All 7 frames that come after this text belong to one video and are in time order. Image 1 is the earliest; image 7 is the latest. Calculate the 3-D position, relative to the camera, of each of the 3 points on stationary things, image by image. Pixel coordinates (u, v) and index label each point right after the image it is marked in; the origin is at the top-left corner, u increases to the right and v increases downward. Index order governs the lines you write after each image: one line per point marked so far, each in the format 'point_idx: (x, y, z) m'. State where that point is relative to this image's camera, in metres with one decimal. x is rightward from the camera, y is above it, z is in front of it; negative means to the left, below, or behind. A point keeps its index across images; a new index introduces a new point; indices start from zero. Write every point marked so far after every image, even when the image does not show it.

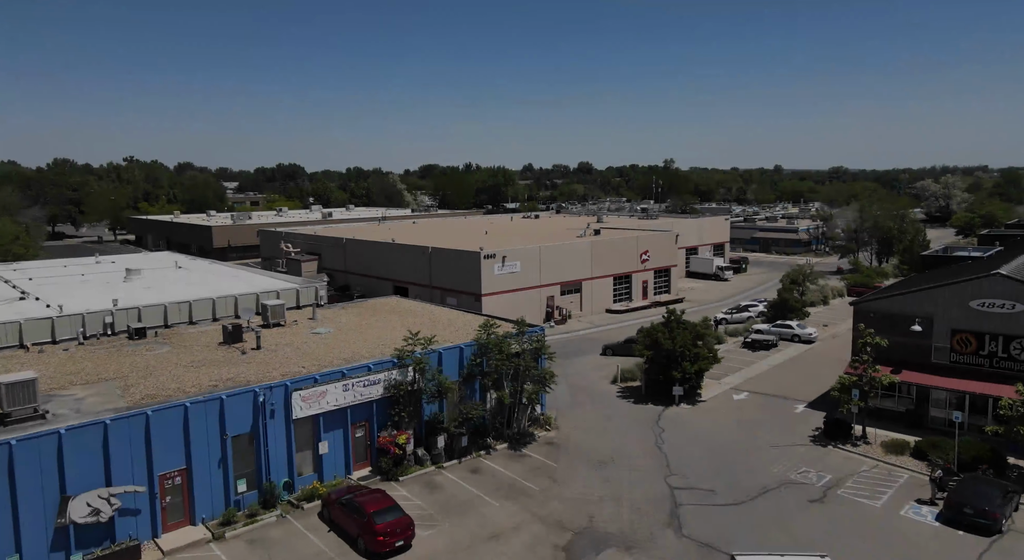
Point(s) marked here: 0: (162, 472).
0: (-9.3, -5.1, +19.5) m
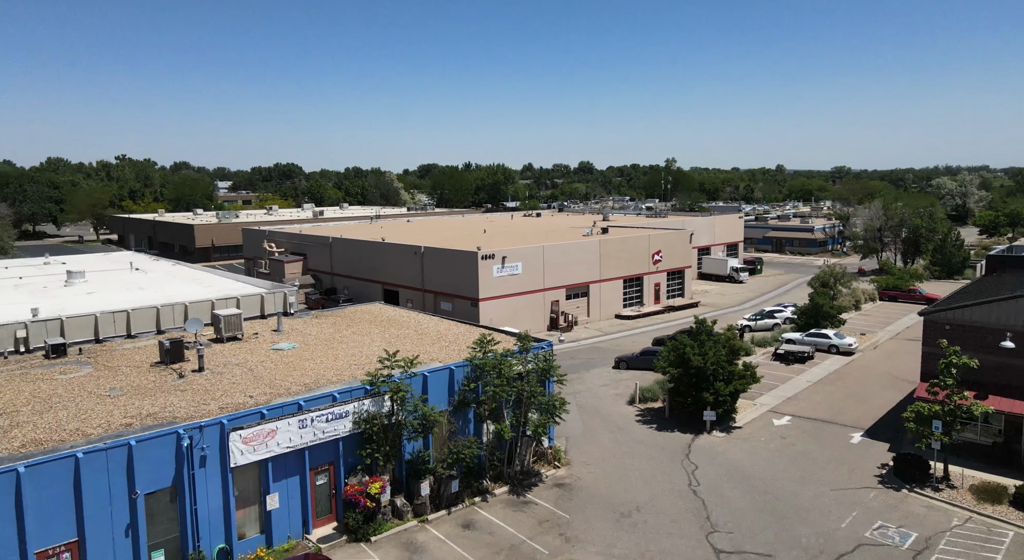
0: (-9.2, -5.3, +14.5) m
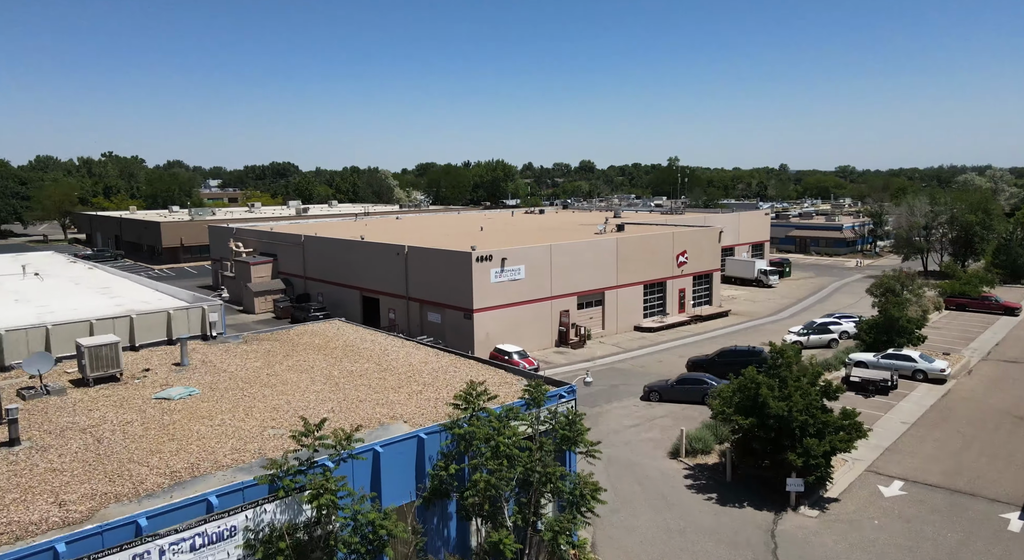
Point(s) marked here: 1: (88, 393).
0: (-9.2, -5.6, +6.4) m
1: (-9.5, -2.5, +16.5) m
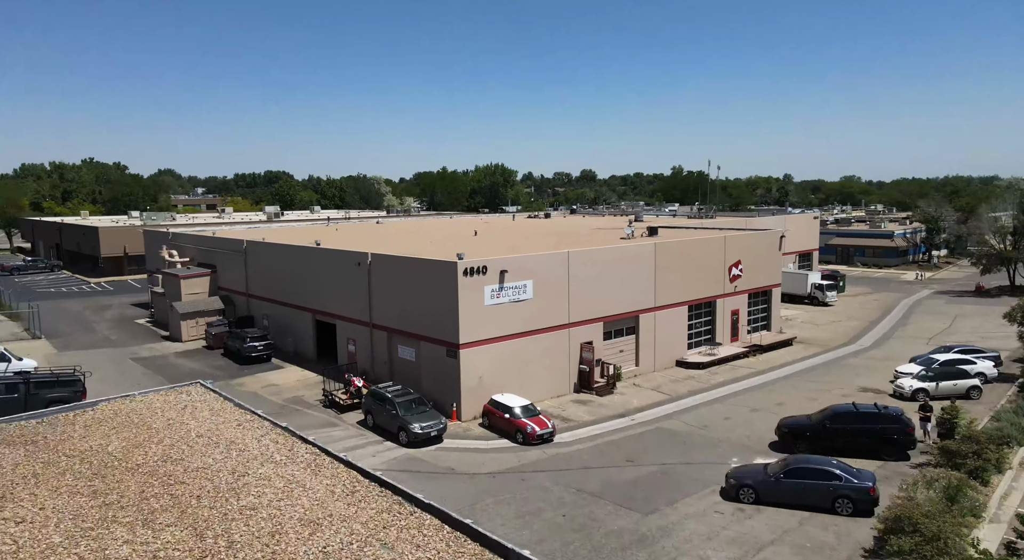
0: (-9.0, -5.9, -5.2) m
1: (-9.4, -2.9, +4.9) m
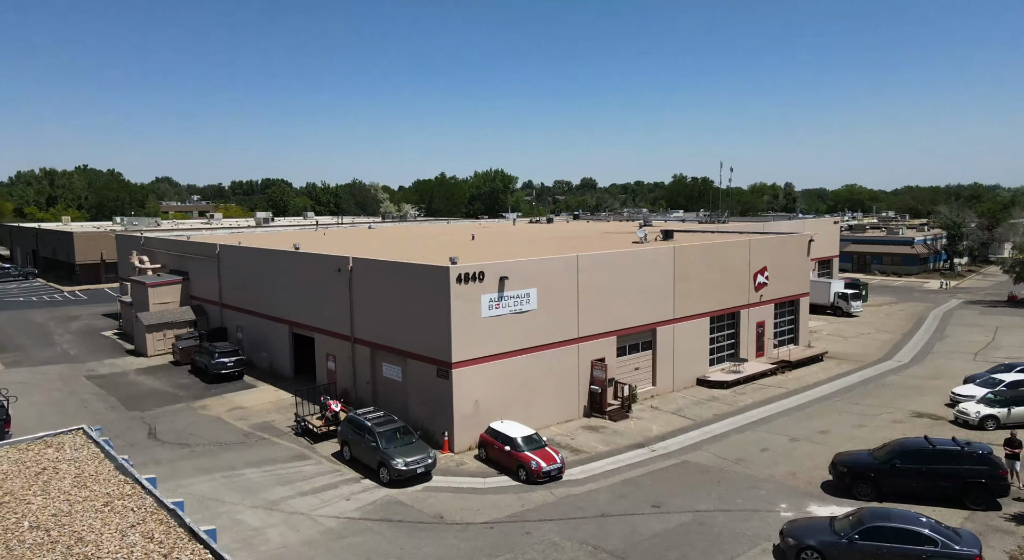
0: (-9.0, -5.7, -9.1) m
1: (-9.3, -2.9, +1.0) m
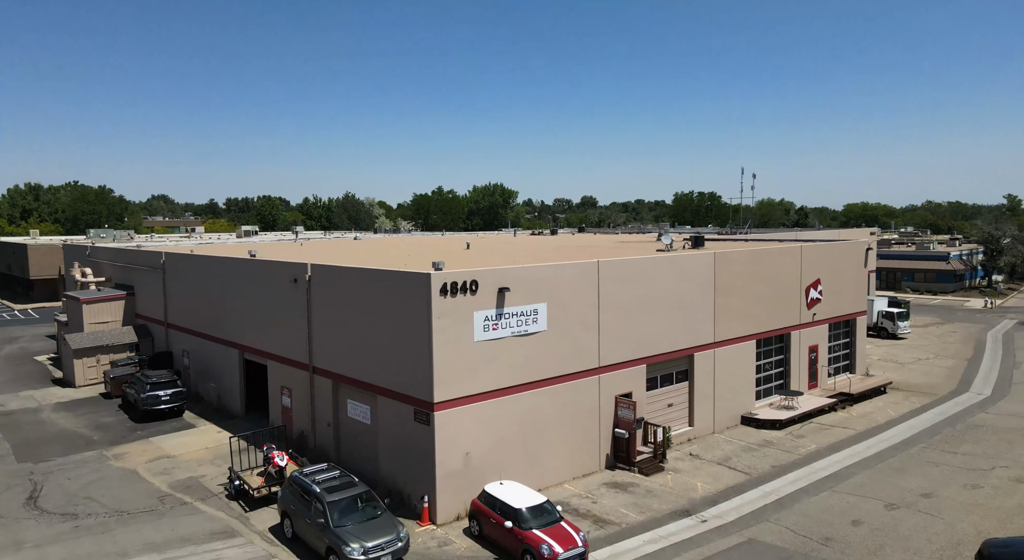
0: (-8.9, -5.1, -15.2) m
1: (-9.2, -2.6, -4.9) m
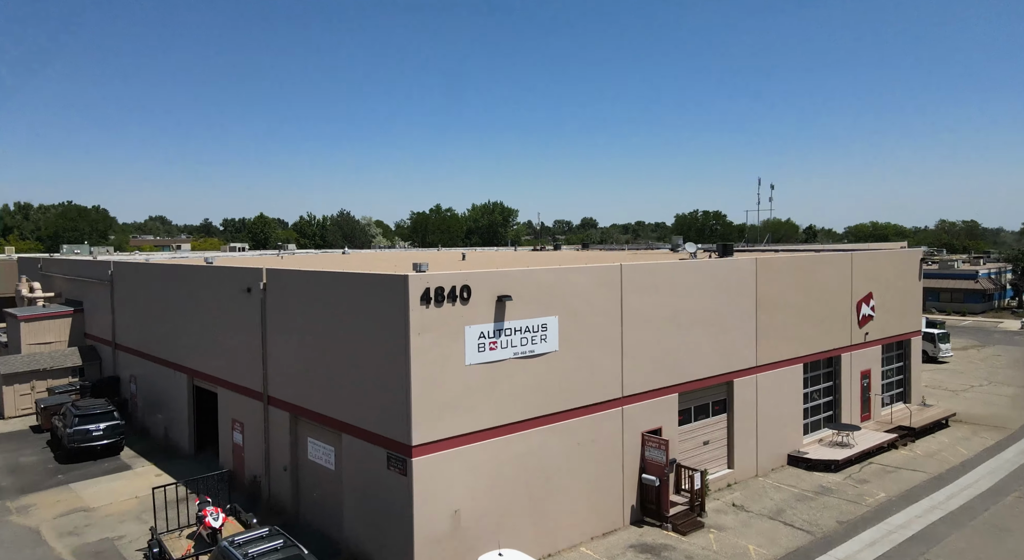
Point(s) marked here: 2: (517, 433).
0: (-8.8, -4.2, -19.4) m
1: (-9.2, -2.0, -9.1) m
2: (+0.1, -3.1, +14.9) m
